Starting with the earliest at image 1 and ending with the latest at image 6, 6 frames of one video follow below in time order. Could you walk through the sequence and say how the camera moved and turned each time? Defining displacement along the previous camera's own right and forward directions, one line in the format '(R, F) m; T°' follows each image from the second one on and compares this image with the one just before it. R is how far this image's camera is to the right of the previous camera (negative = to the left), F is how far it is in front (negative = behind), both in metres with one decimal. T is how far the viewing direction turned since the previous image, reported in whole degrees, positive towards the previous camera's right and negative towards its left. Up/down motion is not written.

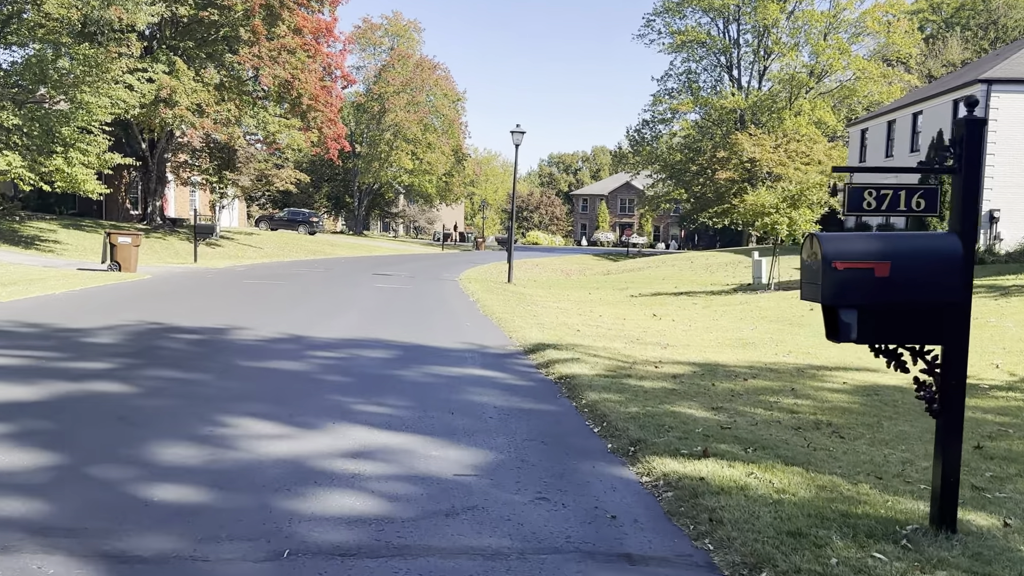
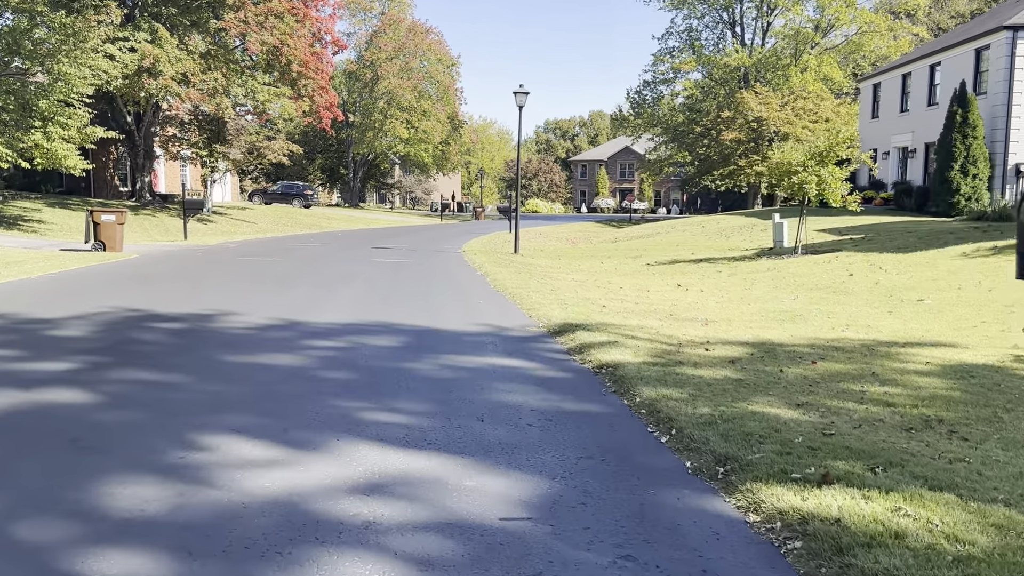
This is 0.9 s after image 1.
(-0.2, +1.1) m; 0°
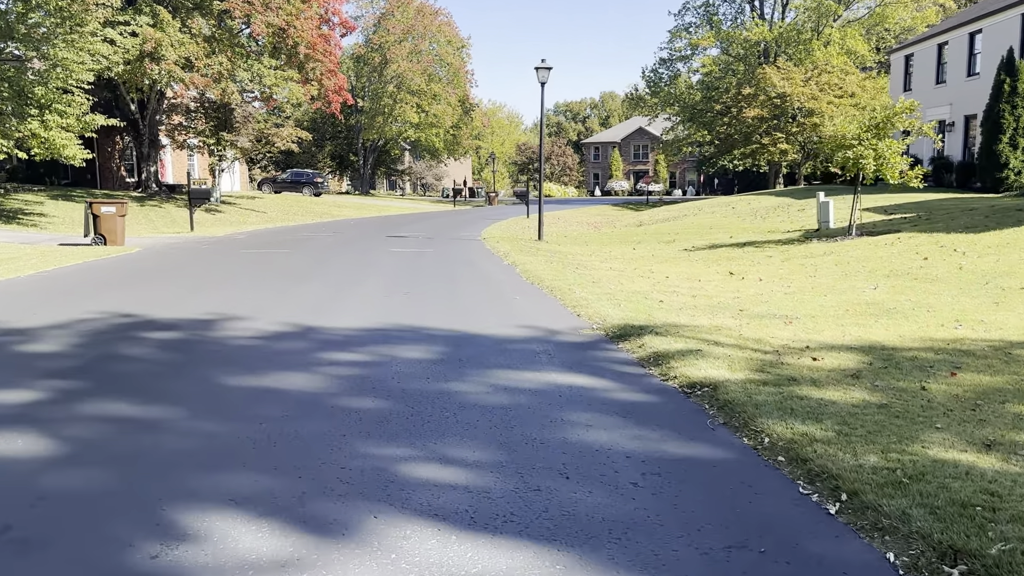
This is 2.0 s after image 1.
(-0.3, +1.3) m; -1°
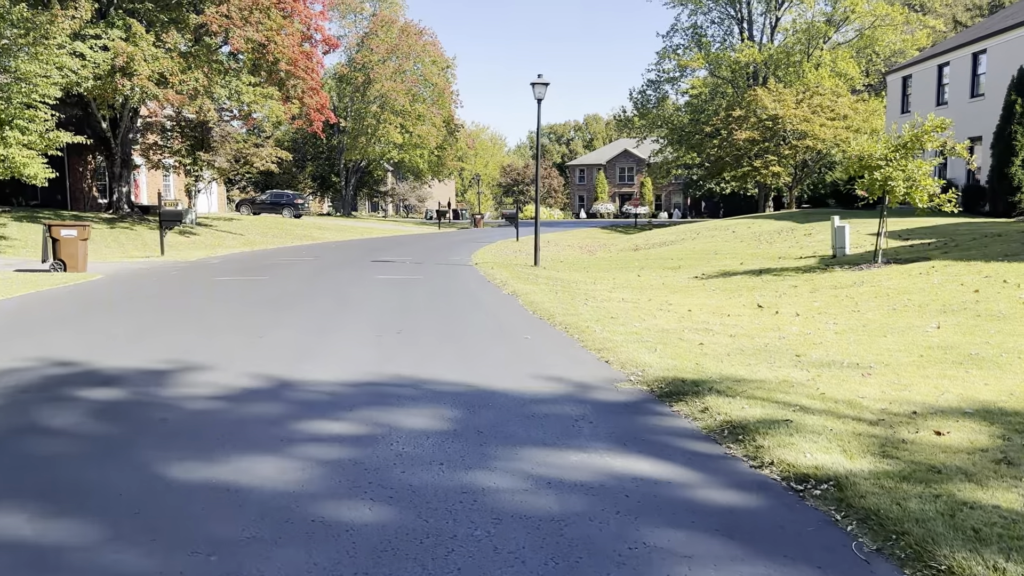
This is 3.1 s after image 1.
(-0.3, +1.3) m; +1°
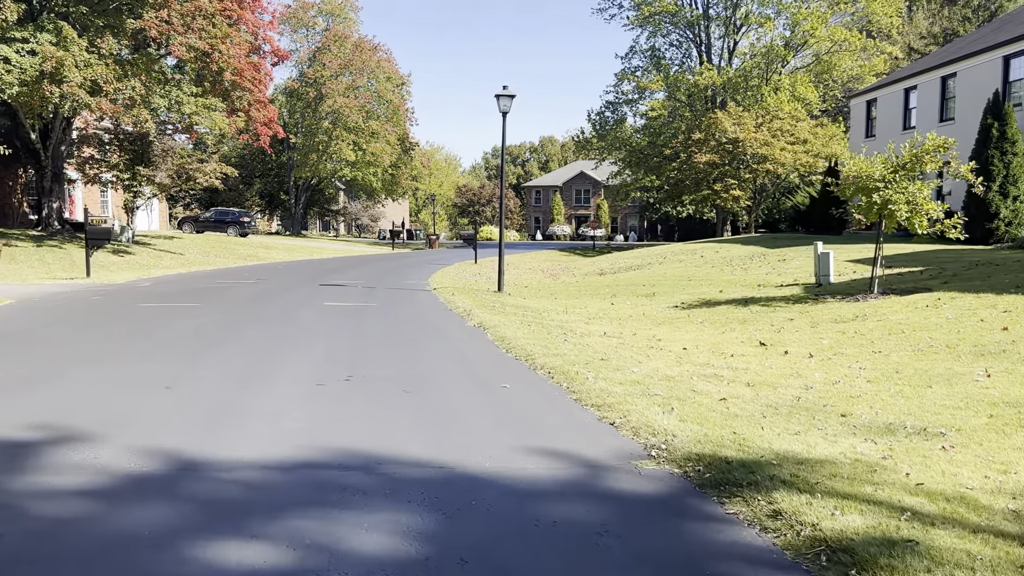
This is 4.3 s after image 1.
(-0.2, +1.5) m; +3°
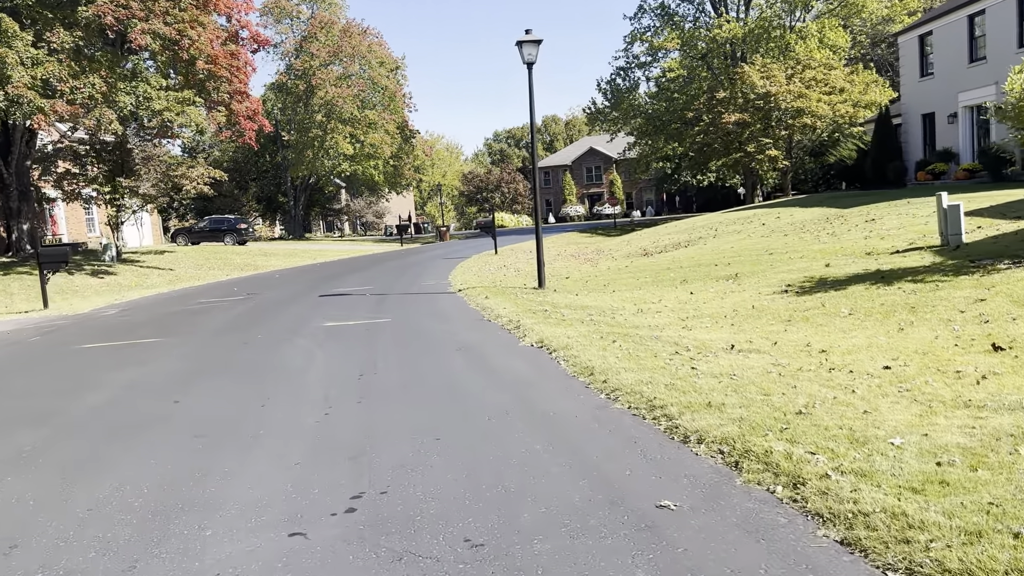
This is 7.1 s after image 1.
(-0.6, +3.4) m; -1°
